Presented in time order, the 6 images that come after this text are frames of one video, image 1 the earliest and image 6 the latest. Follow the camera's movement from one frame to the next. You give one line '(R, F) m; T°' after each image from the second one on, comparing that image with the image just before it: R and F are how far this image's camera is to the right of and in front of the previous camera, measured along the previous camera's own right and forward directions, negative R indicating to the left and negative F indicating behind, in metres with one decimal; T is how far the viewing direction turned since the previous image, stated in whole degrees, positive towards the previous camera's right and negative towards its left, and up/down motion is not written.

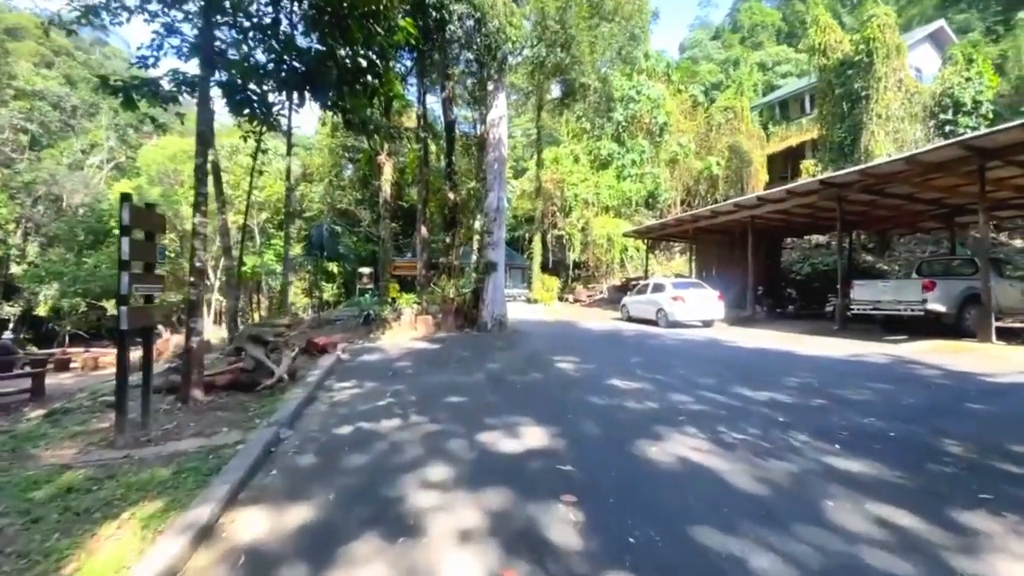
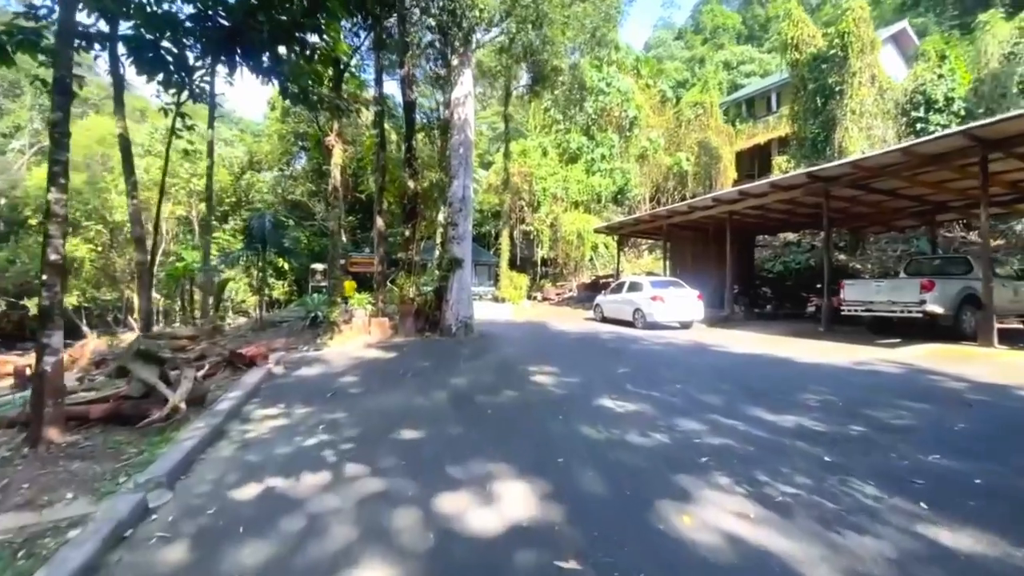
(-0.1, +1.4) m; +4°
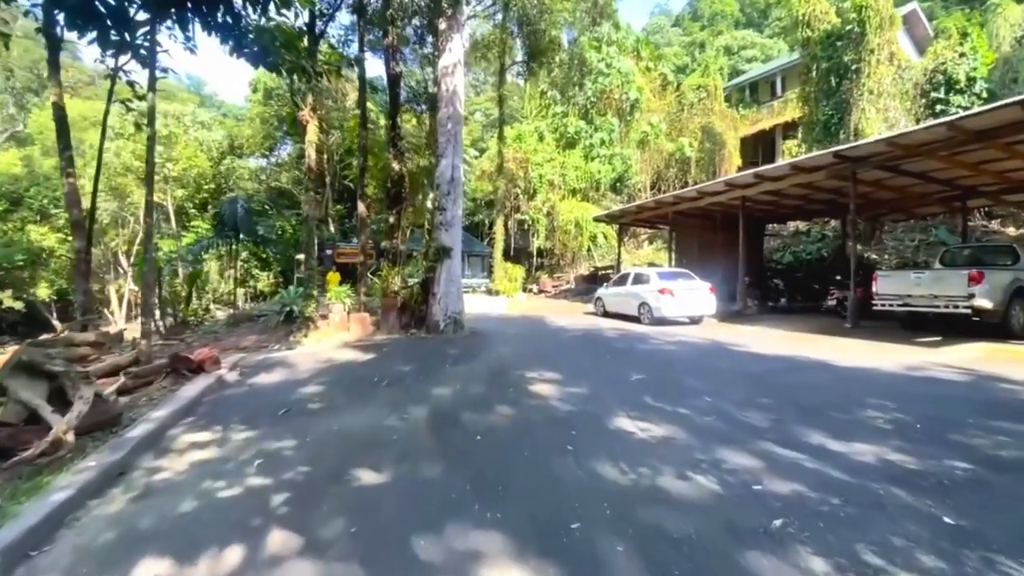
(0.0, +1.3) m; +1°
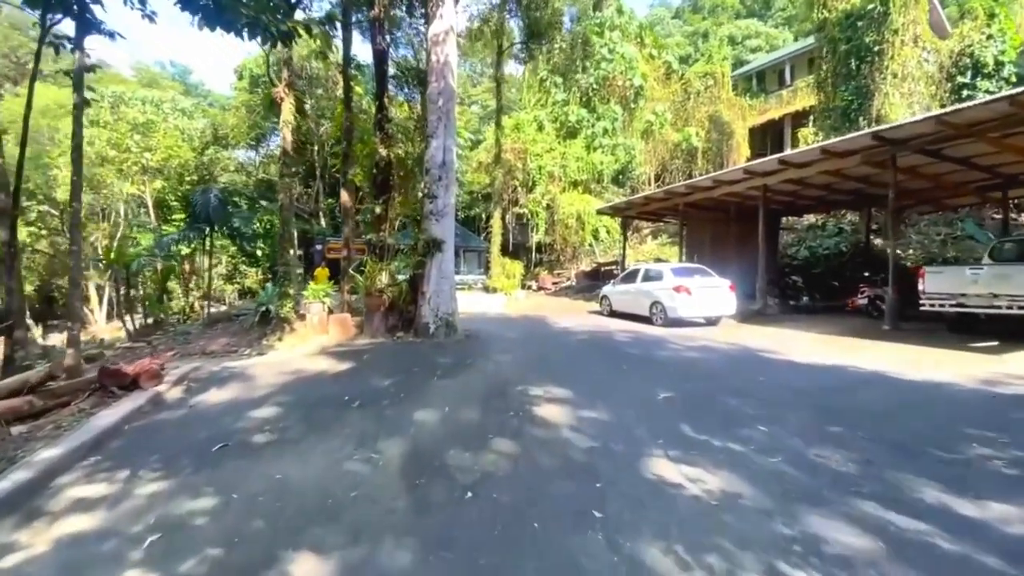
(0.0, +1.3) m; 0°
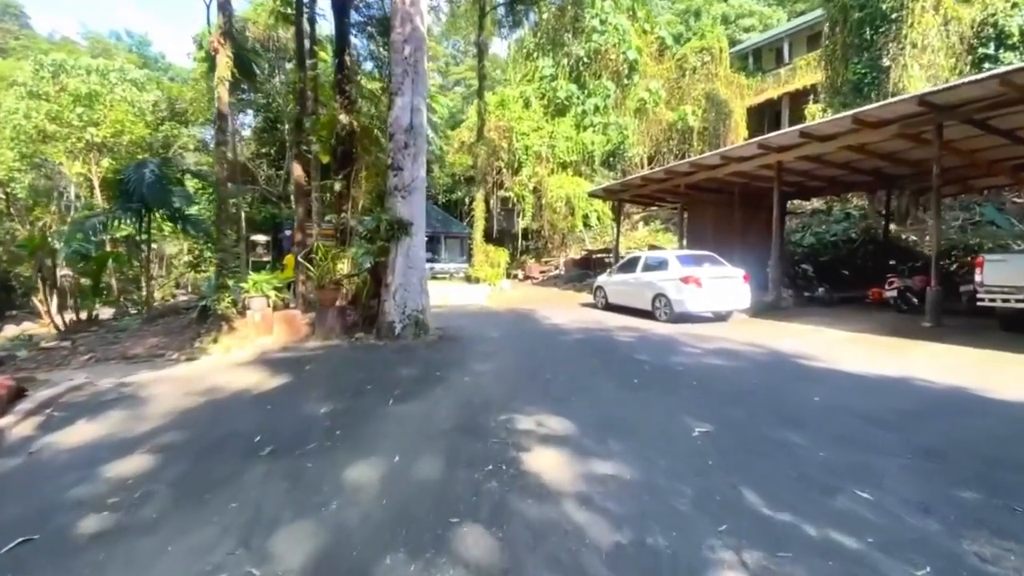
(0.0, +1.7) m; +2°
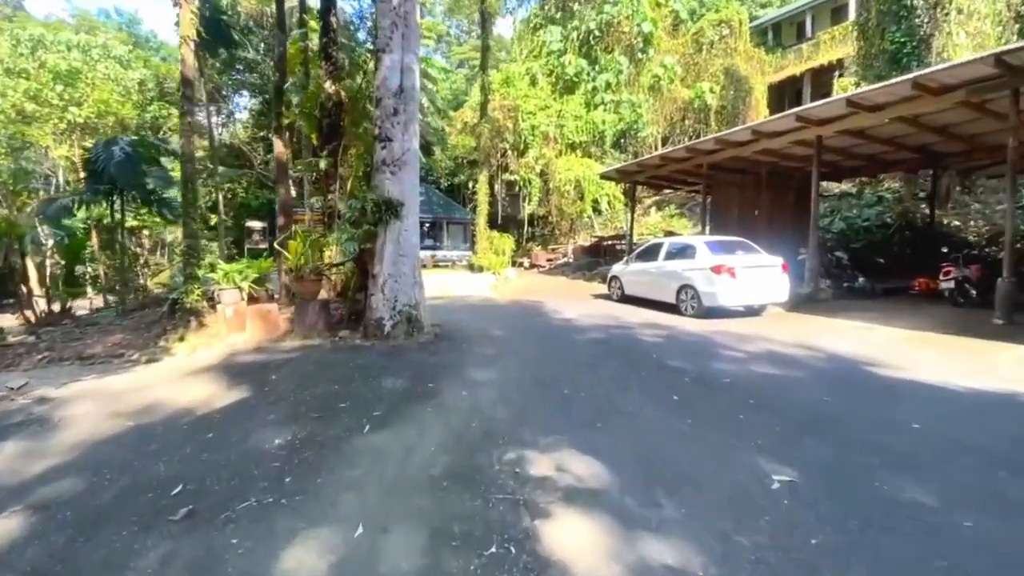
(0.0, +1.2) m; -1°
